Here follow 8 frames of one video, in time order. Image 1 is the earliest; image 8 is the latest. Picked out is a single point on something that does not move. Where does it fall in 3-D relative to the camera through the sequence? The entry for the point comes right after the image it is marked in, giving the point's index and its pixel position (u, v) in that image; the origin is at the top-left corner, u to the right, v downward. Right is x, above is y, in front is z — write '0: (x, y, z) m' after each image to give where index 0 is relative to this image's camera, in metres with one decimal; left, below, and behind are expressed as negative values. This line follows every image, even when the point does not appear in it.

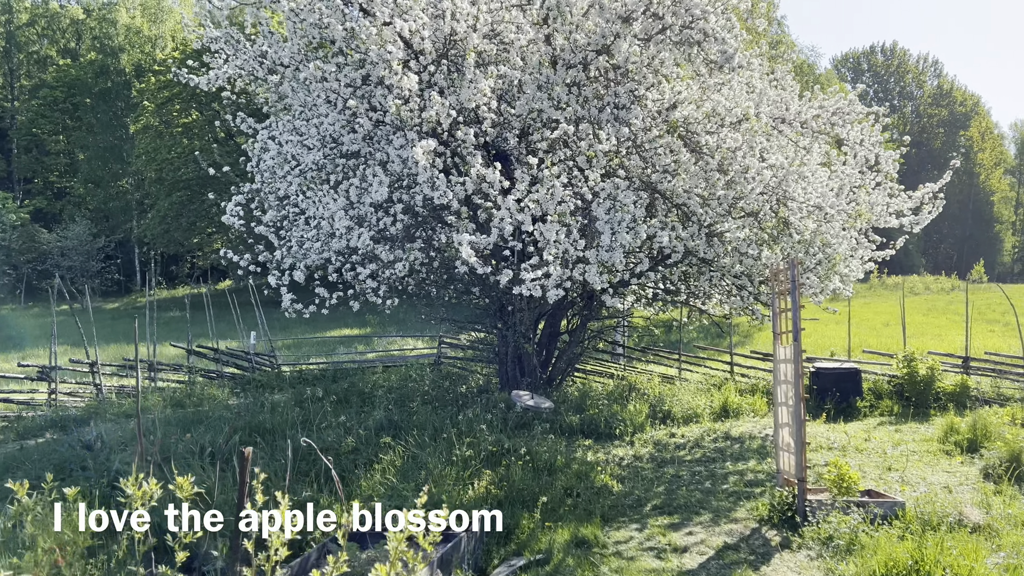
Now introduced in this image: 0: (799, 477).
0: (+1.8, -1.2, +5.1) m
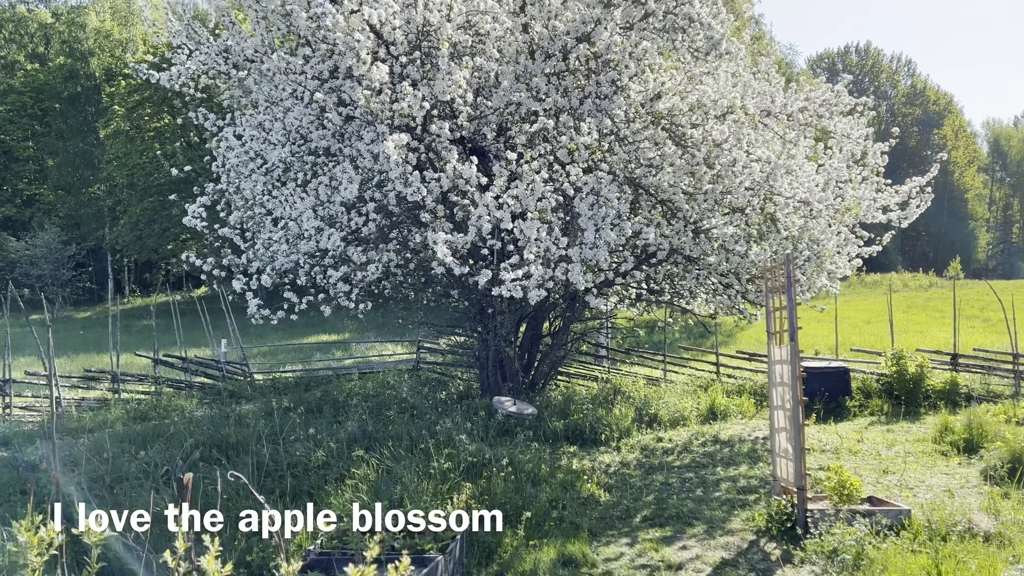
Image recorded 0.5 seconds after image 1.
0: (+1.7, -1.1, +4.8) m
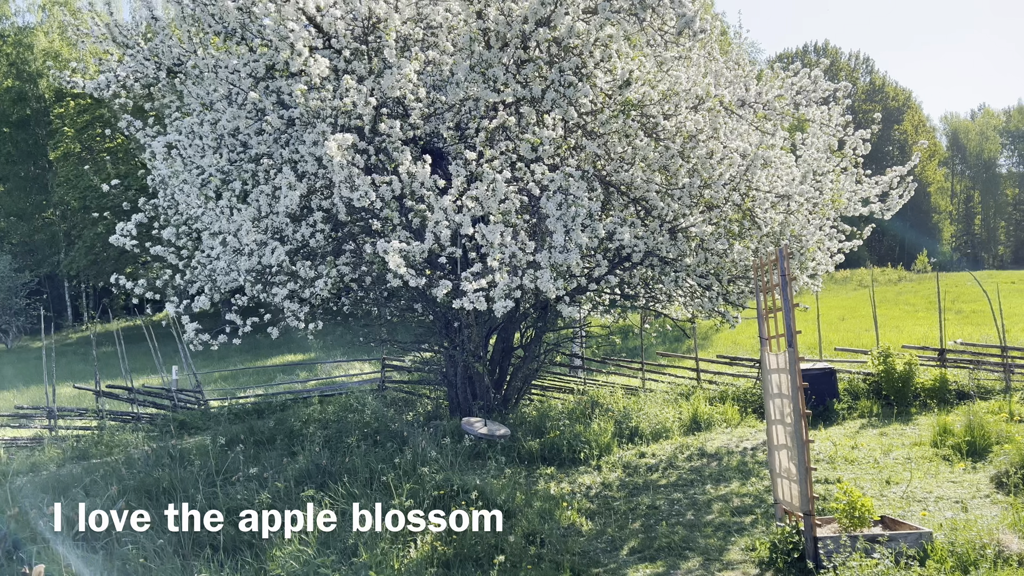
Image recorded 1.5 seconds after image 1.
0: (+1.5, -1.1, +4.2) m
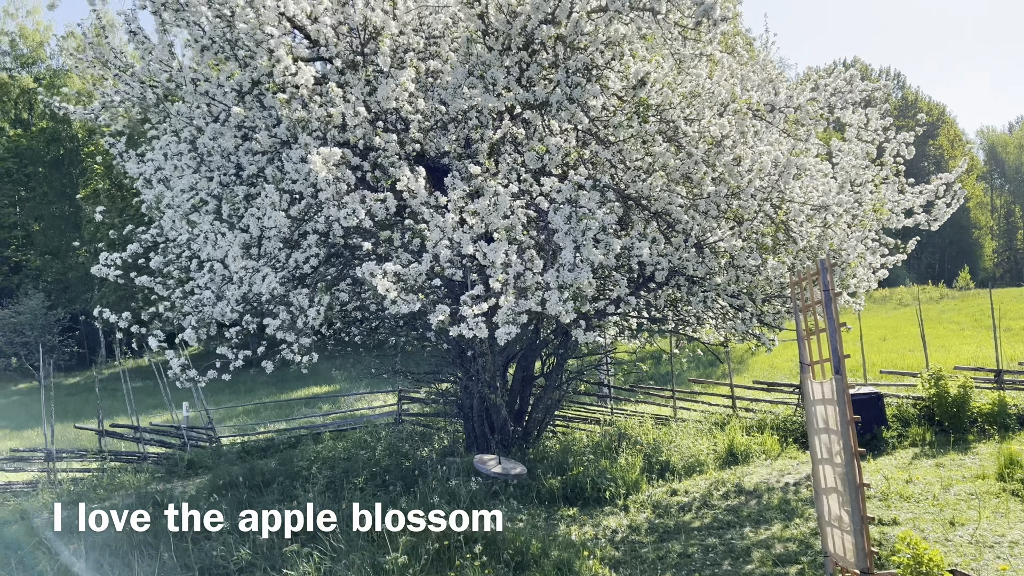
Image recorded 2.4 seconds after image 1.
0: (+1.5, -1.2, +3.6) m
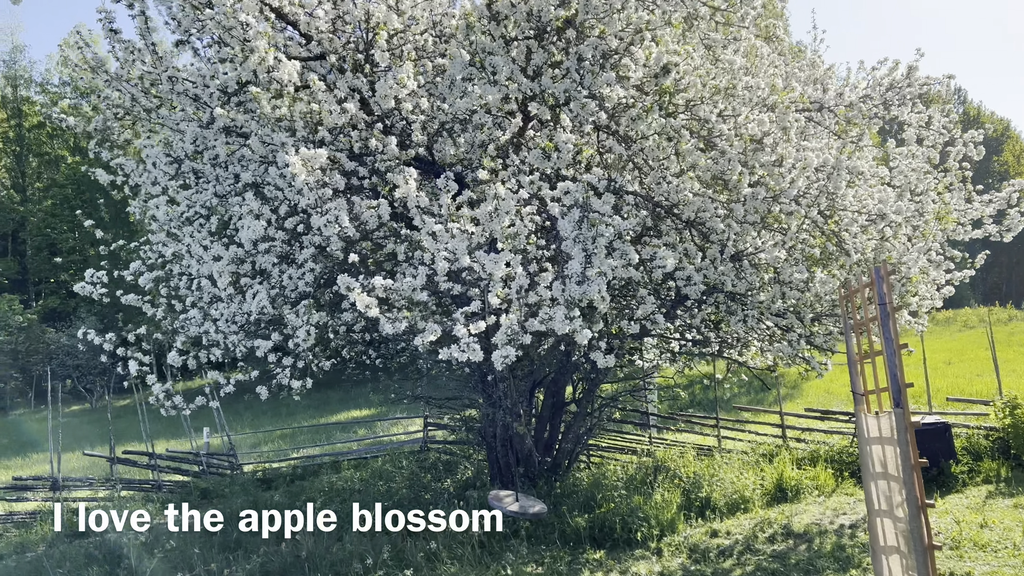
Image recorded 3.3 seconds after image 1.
0: (+1.5, -1.2, +2.9) m
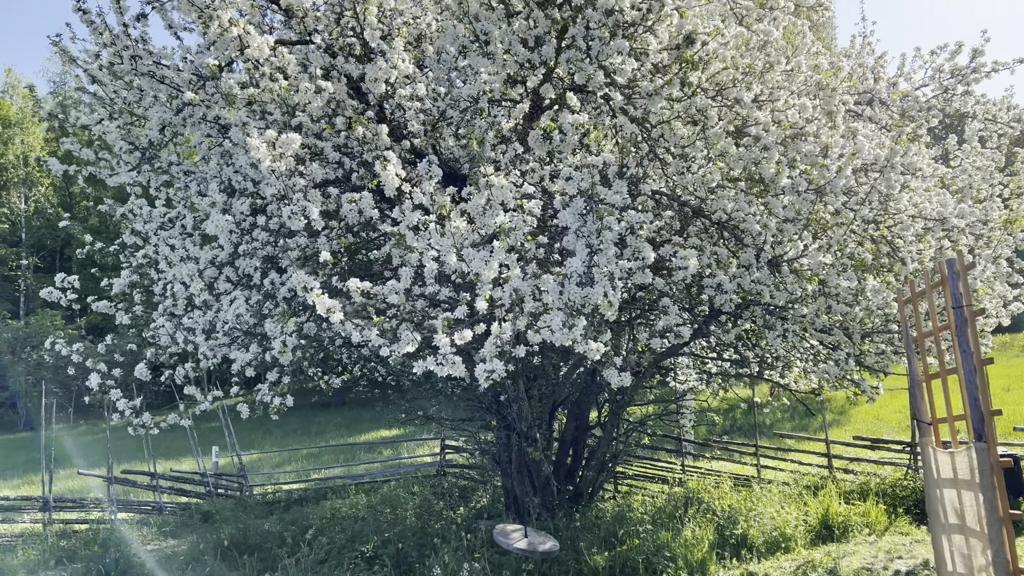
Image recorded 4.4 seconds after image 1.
0: (+1.4, -1.2, +2.2) m
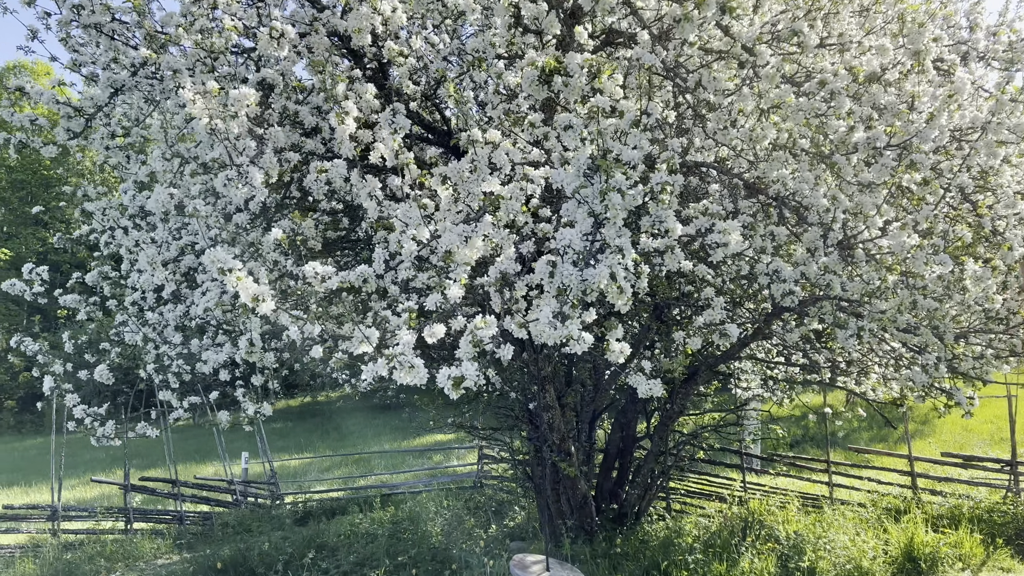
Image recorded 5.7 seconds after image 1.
0: (+1.2, -1.2, +1.3) m
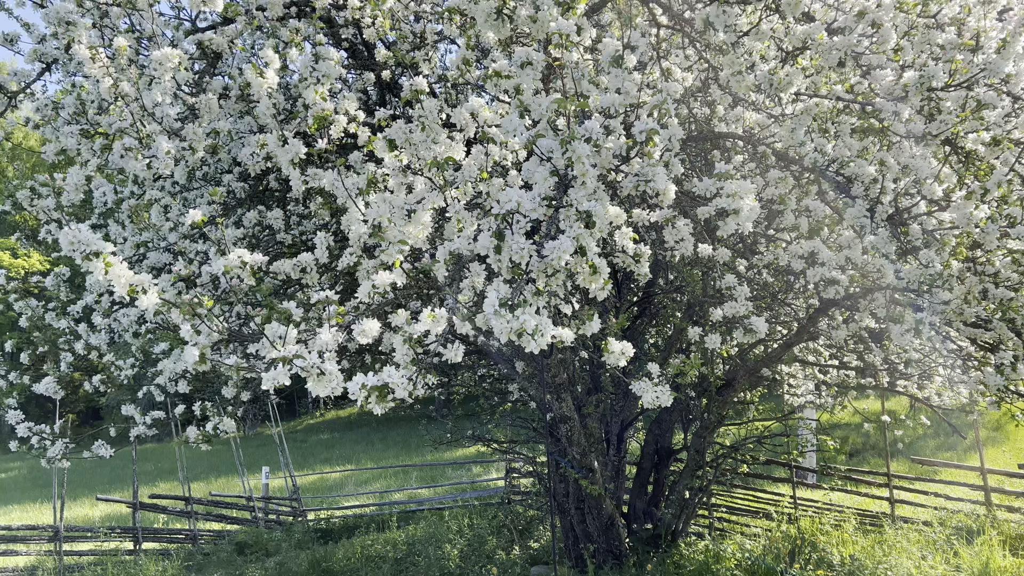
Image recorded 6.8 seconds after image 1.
0: (+1.0, -1.1, +0.6) m
